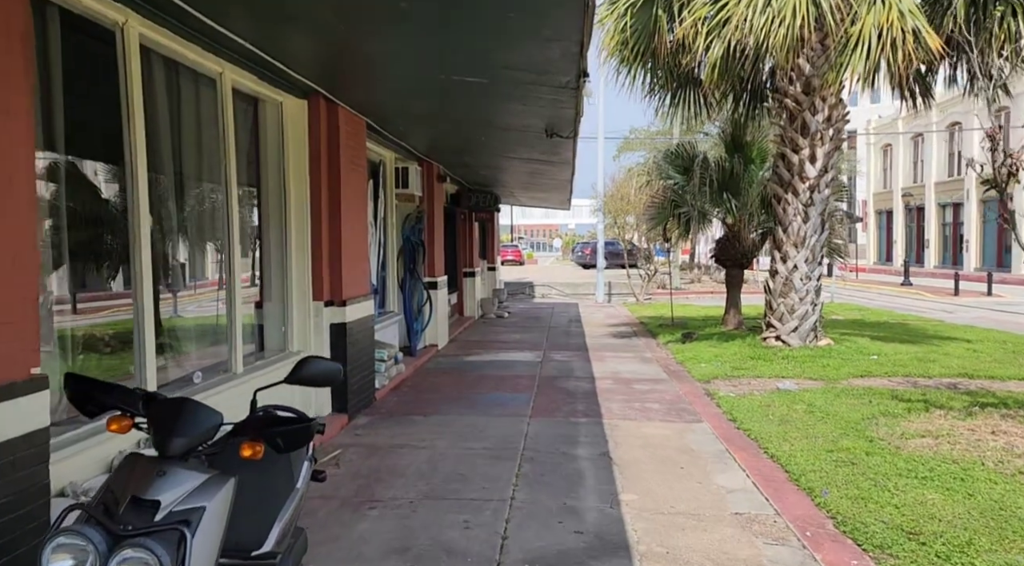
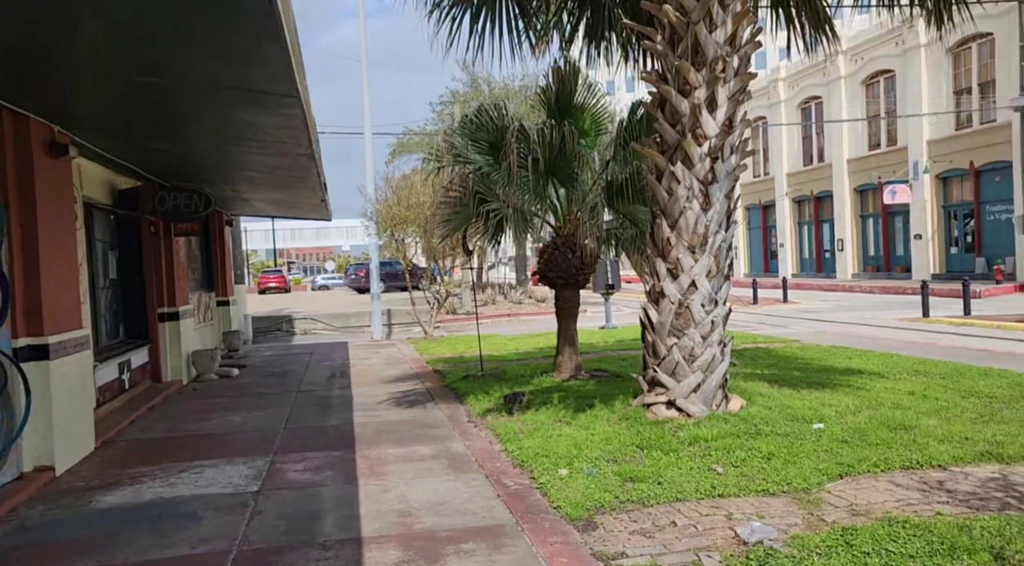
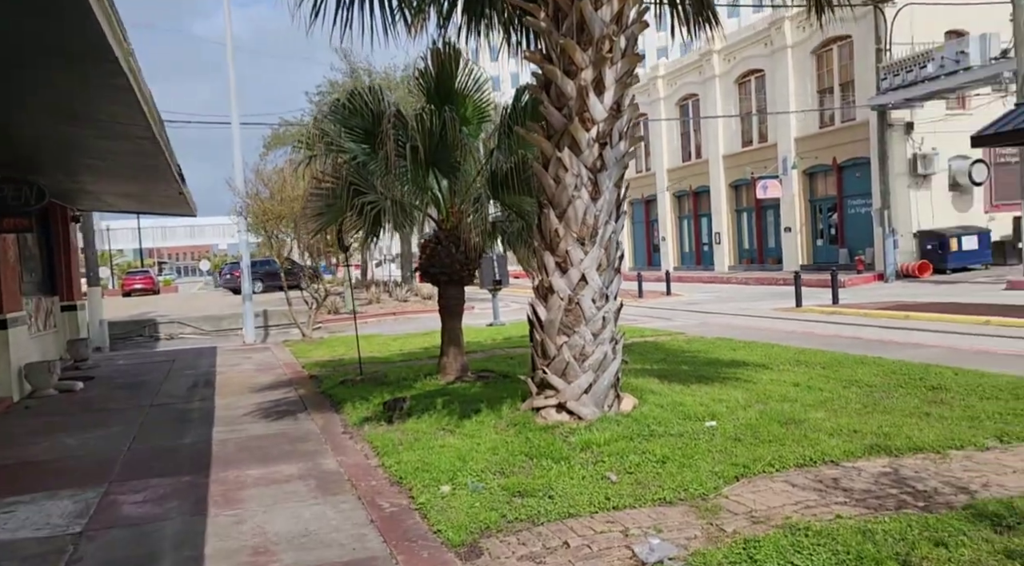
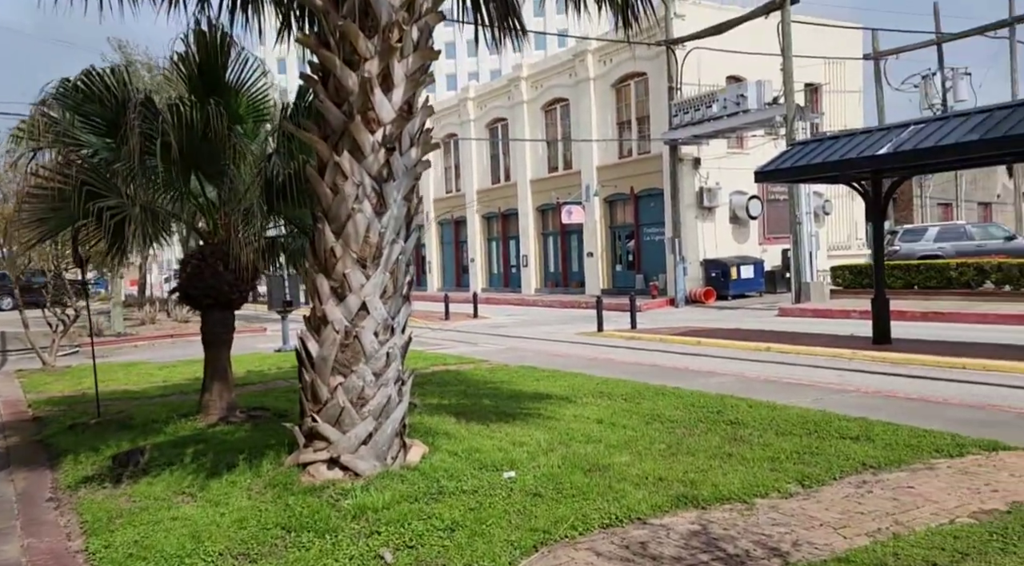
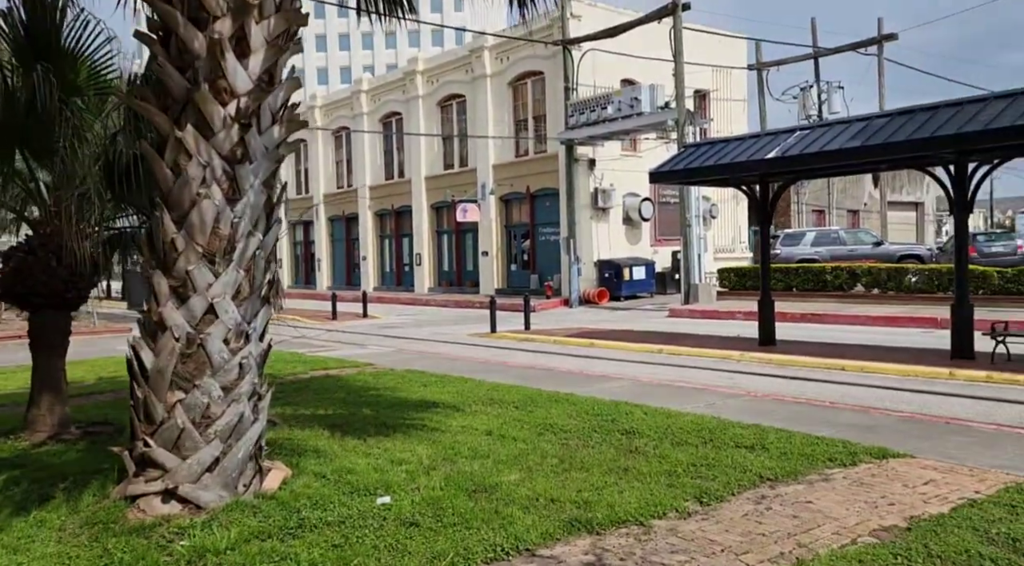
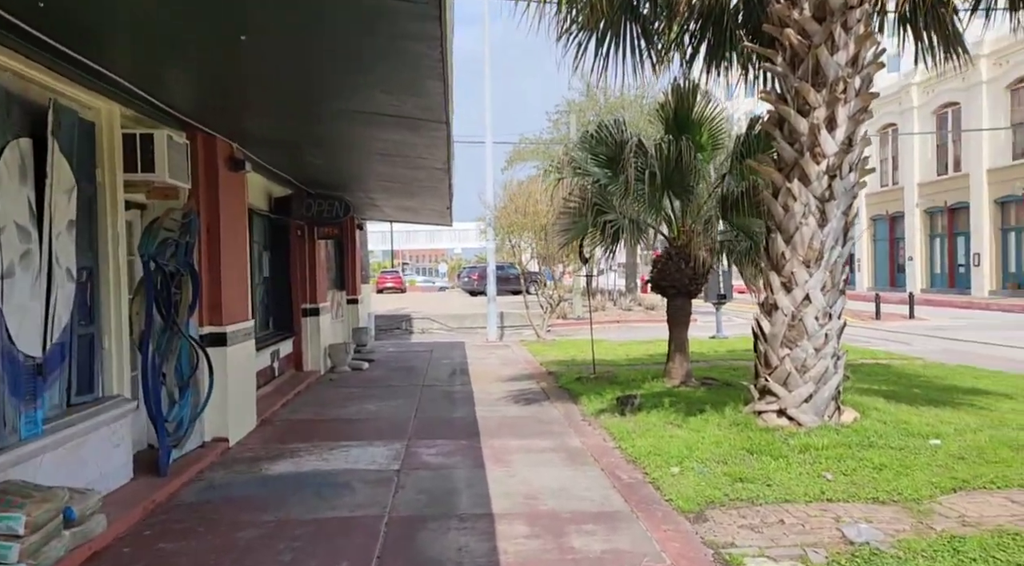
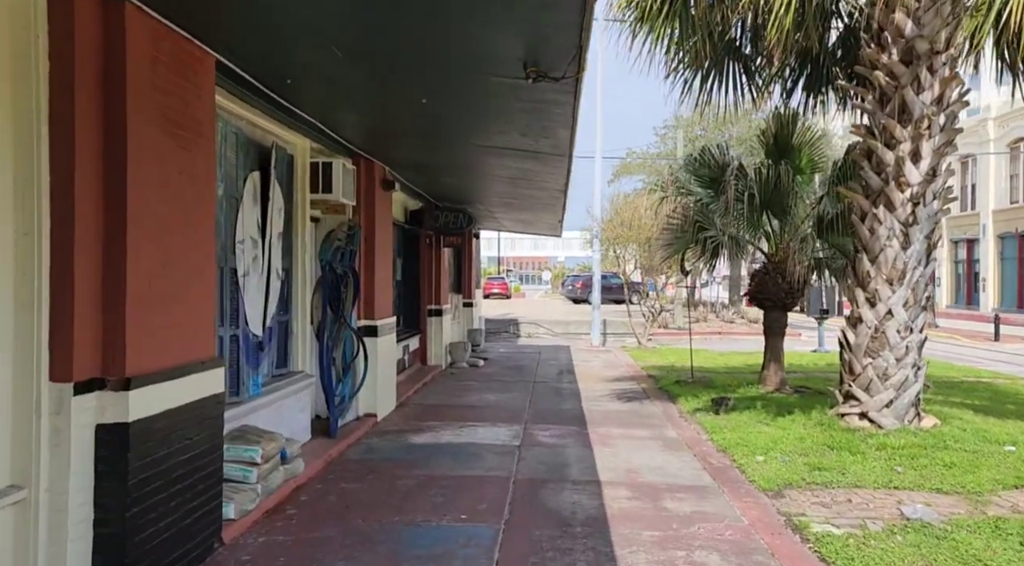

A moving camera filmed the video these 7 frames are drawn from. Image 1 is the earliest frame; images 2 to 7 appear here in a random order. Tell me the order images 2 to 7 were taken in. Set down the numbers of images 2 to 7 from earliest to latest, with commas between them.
7, 6, 2, 3, 4, 5
